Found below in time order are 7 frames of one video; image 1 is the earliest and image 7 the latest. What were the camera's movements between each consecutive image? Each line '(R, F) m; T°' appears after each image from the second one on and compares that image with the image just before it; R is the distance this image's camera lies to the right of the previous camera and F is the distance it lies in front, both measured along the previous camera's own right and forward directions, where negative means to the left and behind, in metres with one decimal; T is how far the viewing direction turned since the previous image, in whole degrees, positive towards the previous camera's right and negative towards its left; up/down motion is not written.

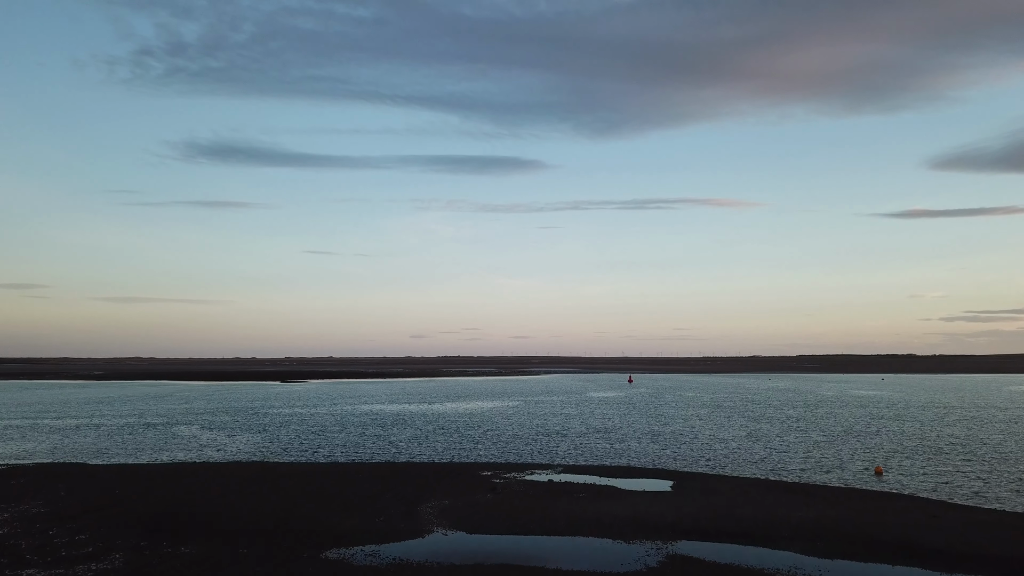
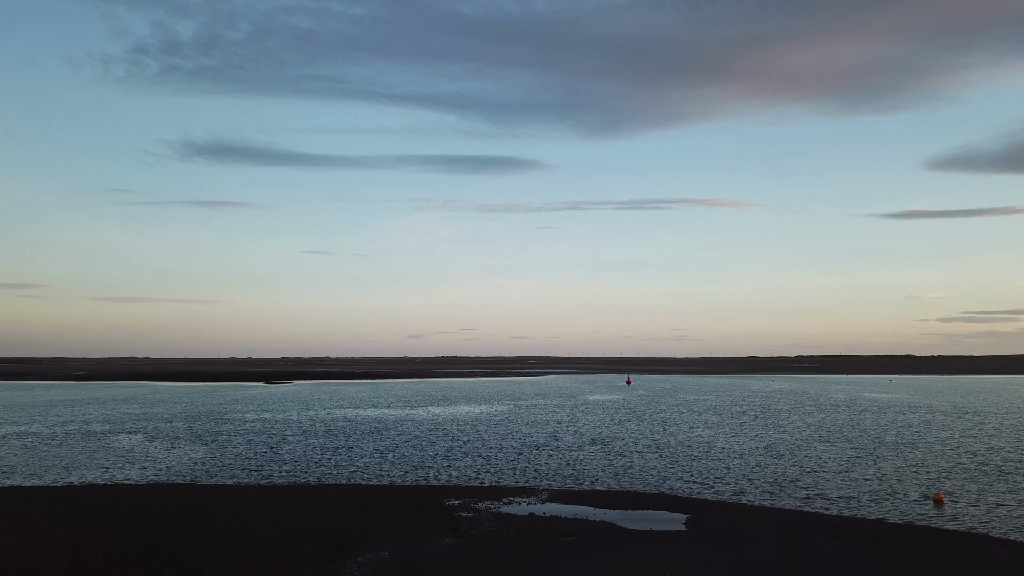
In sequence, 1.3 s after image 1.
(+0.9, +6.0) m; 0°
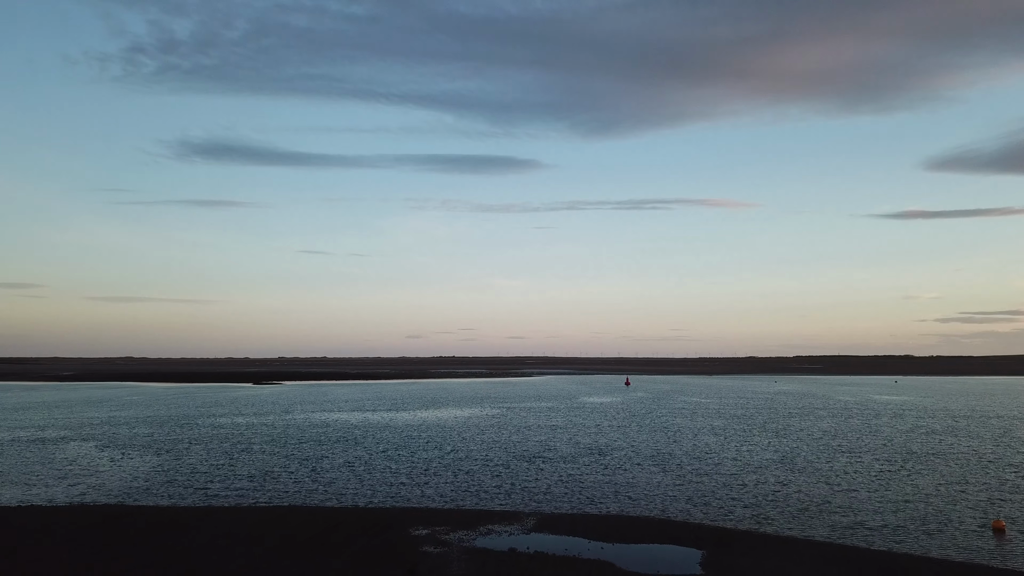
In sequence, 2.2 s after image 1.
(+0.6, +4.1) m; 0°
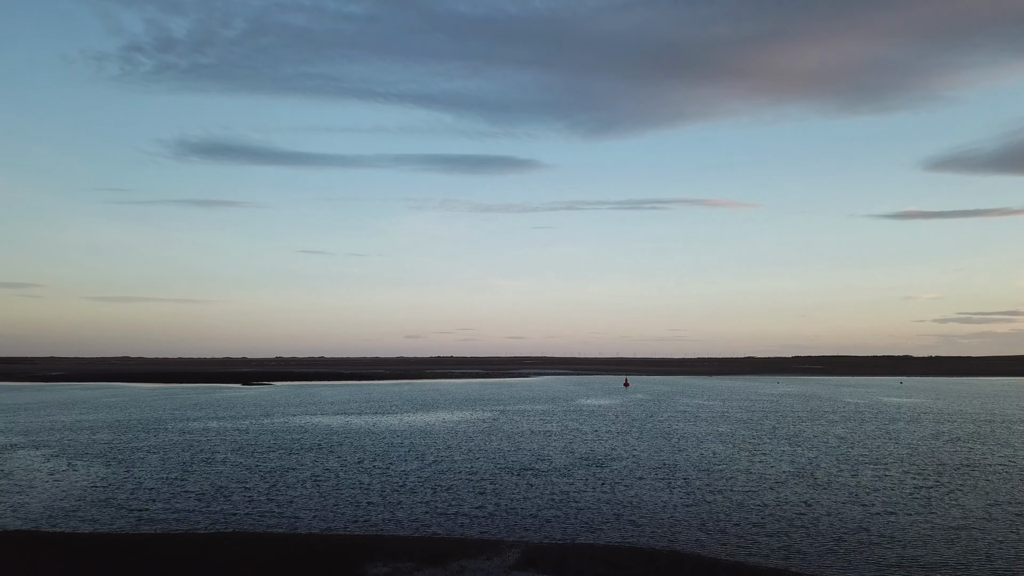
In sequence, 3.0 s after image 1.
(+0.5, +3.7) m; 0°
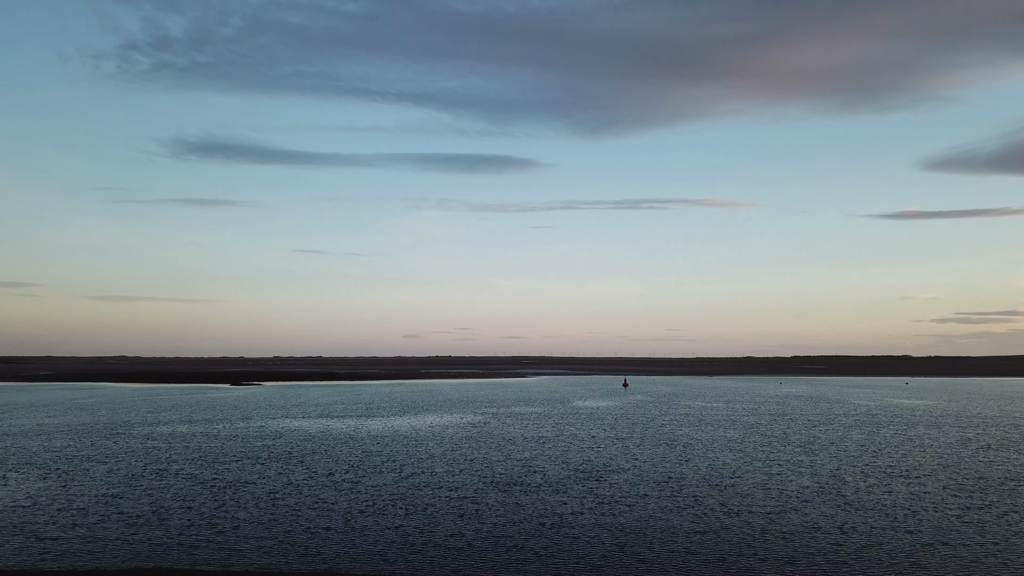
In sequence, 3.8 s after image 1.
(+0.5, +3.7) m; 0°
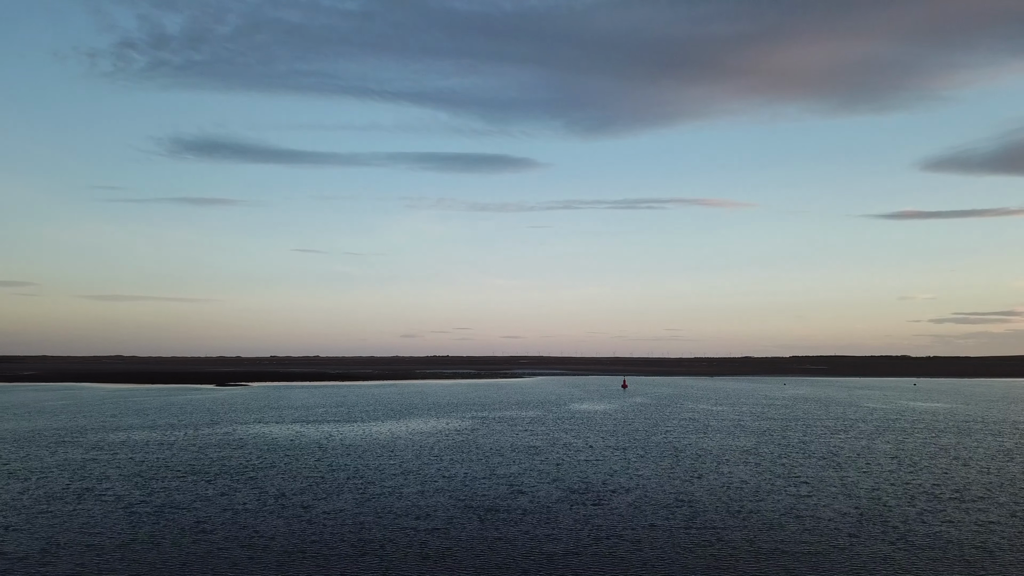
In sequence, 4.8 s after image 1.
(+0.6, +4.7) m; 0°
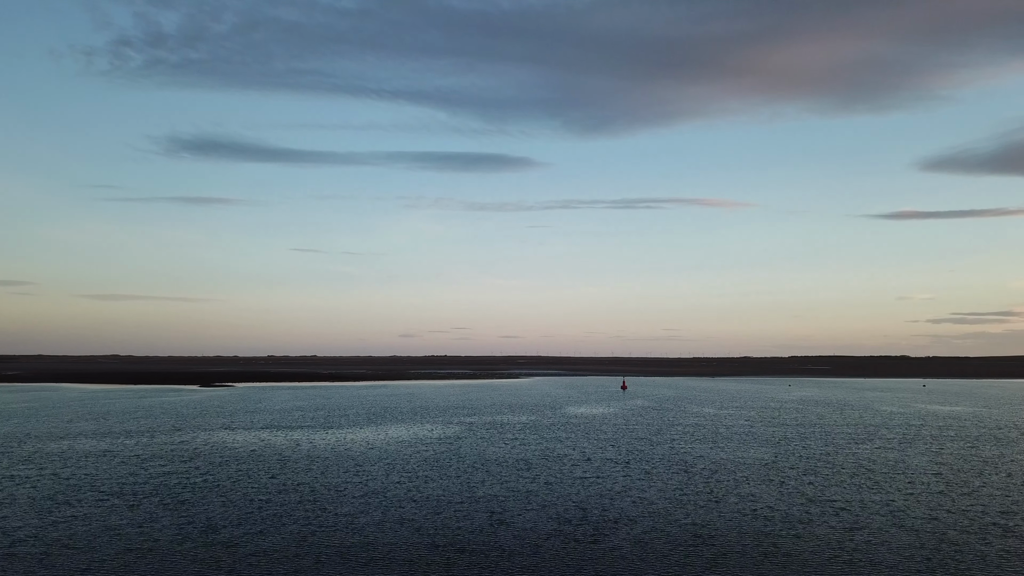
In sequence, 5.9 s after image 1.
(+0.6, +4.9) m; 0°
